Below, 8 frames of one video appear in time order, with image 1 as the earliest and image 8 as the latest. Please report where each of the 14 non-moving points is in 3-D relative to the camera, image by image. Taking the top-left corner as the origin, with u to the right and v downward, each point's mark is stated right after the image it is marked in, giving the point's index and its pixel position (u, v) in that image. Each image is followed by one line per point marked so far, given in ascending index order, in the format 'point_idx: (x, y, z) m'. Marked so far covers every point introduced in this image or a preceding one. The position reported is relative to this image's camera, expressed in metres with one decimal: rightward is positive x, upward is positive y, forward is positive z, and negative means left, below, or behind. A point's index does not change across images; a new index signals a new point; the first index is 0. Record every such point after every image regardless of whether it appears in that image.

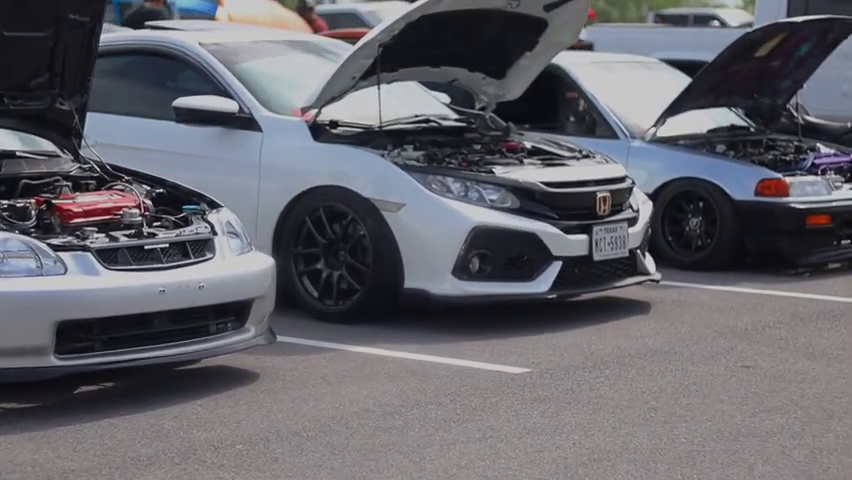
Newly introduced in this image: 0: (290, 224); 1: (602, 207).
0: (-0.6, +0.1, +8.5) m
1: (+0.8, +0.1, +8.5) m
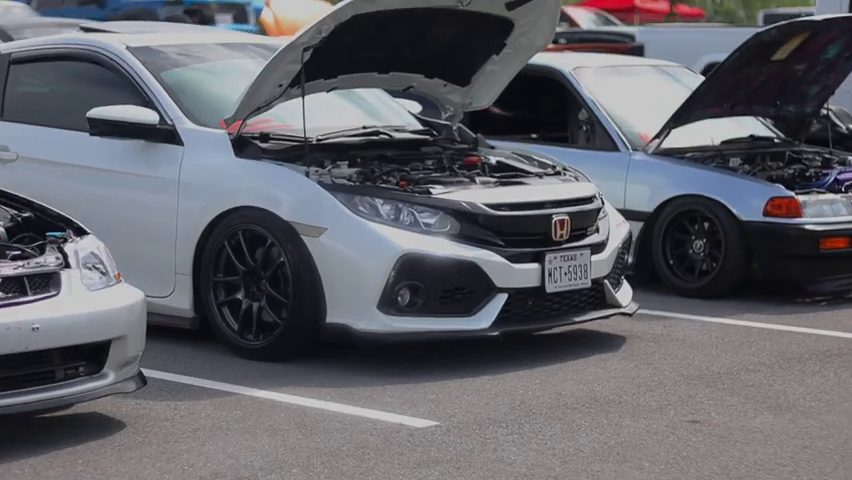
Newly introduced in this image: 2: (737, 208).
0: (-0.8, 0.0, +7.6) m
1: (+0.5, 0.0, +7.5) m
2: (+1.4, +0.2, +9.1) m
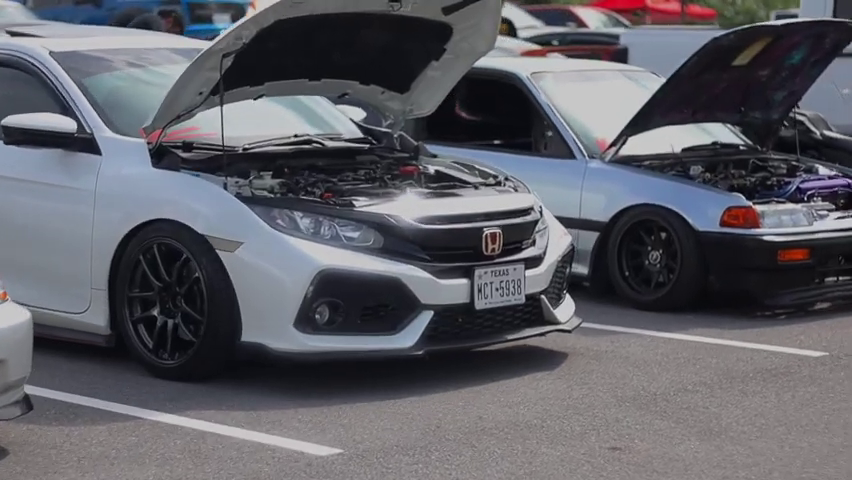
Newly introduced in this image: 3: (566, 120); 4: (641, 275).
0: (-1.1, -0.1, +7.3) m
1: (+0.2, 0.0, +7.2) m
2: (+1.2, +0.1, +8.8) m
3: (+0.7, +0.6, +9.5) m
4: (+1.0, -0.2, +9.0) m
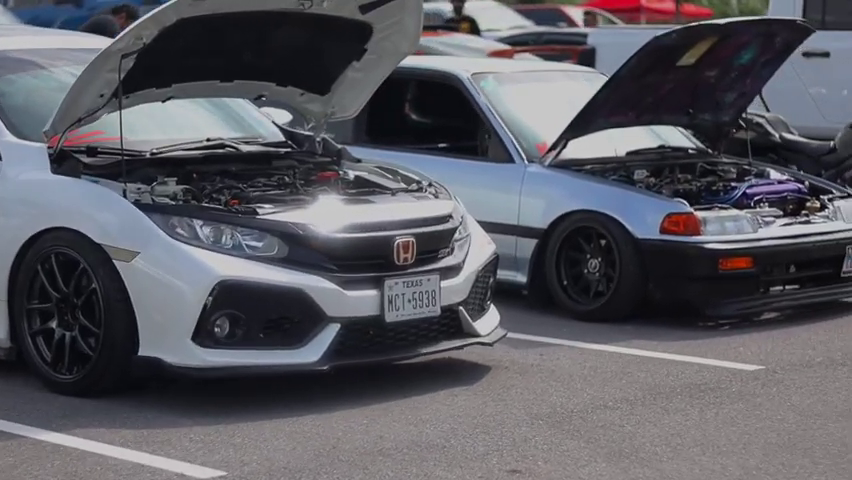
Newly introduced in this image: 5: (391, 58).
0: (-1.4, -0.1, +7.0) m
1: (-0.1, -0.1, +6.9) m
2: (+0.9, +0.1, +8.5) m
3: (+0.4, +0.5, +9.1) m
4: (+0.7, -0.2, +8.7) m
5: (-0.1, +0.7, +7.7) m
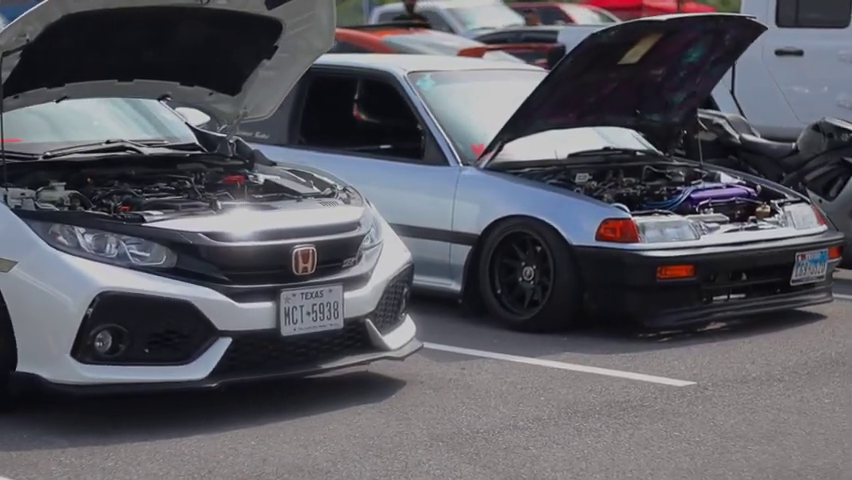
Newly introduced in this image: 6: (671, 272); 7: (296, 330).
0: (-1.8, -0.1, +6.6) m
1: (-0.4, -0.1, +6.5) m
2: (+0.6, 0.0, +8.1) m
3: (+0.1, +0.5, +8.7) m
4: (+0.4, -0.2, +8.3) m
5: (-0.5, +0.7, +7.3) m
6: (+1.0, -0.1, +7.9) m
7: (-0.4, -0.3, +6.4) m
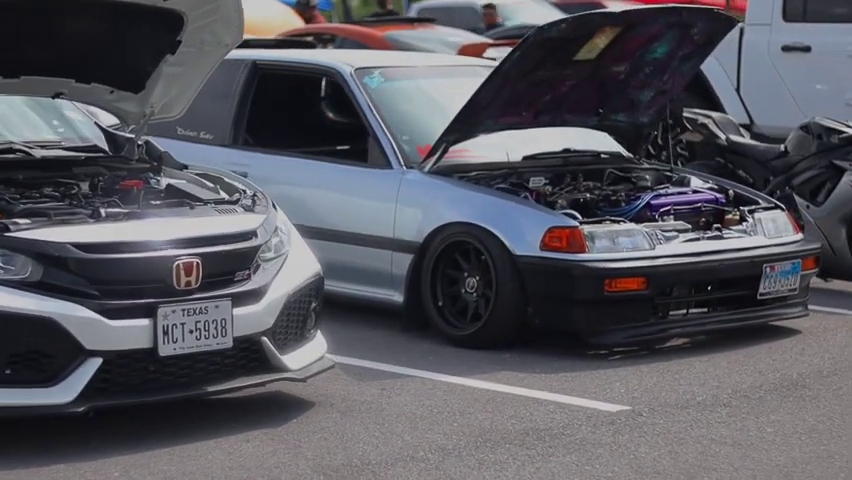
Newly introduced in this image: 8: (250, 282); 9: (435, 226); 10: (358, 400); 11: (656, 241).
0: (-2.1, -0.2, +6.1) m
1: (-0.7, -0.1, +5.9) m
2: (+0.3, 0.0, +7.5) m
3: (-0.2, +0.5, +8.2) m
4: (+0.1, -0.3, +7.7) m
5: (-0.7, +0.7, +6.8) m
6: (+0.7, -0.2, +7.3) m
7: (-0.7, -0.3, +5.9) m
8: (-0.5, -0.1, +6.1) m
9: (0.0, +0.1, +7.7) m
10: (-0.2, -0.5, +6.6) m
11: (+0.9, 0.0, +7.6) m
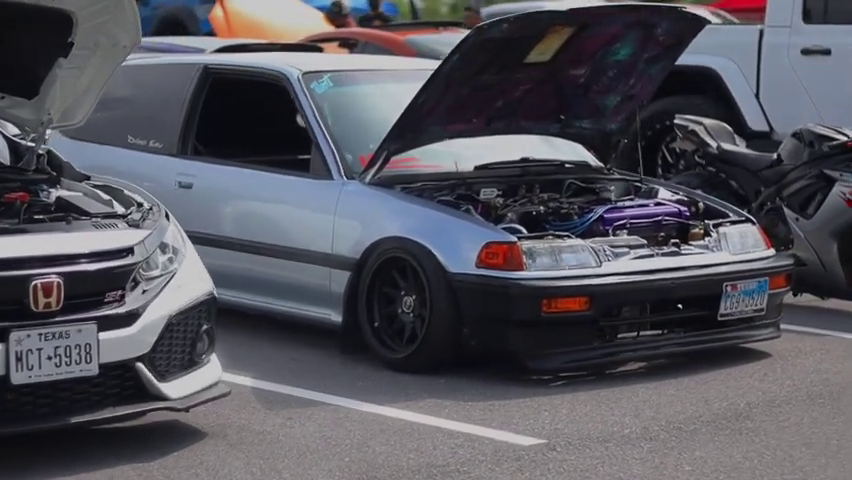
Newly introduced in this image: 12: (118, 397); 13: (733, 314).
0: (-2.4, -0.2, +5.8) m
1: (-1.1, -0.2, +5.5) m
2: (+0.1, -0.1, +7.0) m
3: (-0.4, +0.4, +7.7) m
4: (-0.1, -0.3, +7.2) m
5: (-1.0, +0.6, +6.3) m
6: (+0.5, -0.2, +6.8) m
7: (-1.1, -0.4, +5.4) m
8: (-0.9, -0.2, +5.7) m
9: (-0.2, 0.0, +7.3) m
10: (-0.5, -0.6, +6.1) m
11: (+0.6, -0.1, +7.0) m
12: (-0.9, -0.5, +5.7) m
13: (+1.1, -0.3, +7.3) m
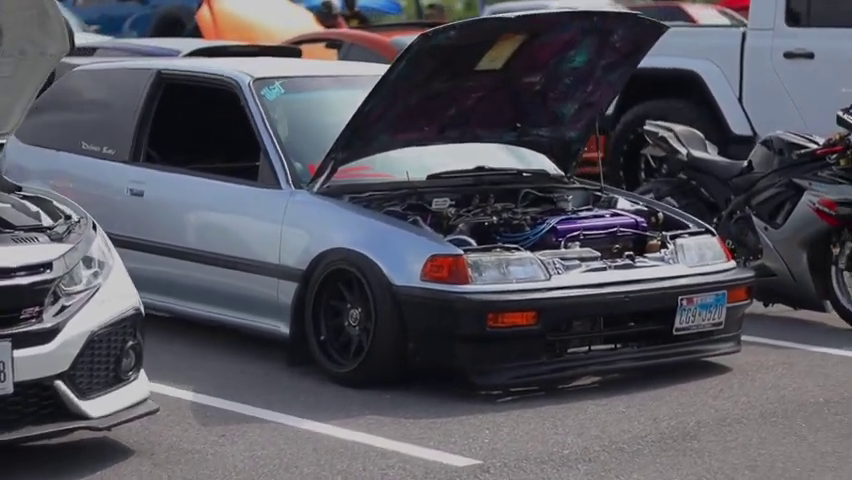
0: (-2.6, -0.3, +5.6) m
1: (-1.3, -0.2, +5.3) m
2: (-0.1, -0.1, +6.8) m
3: (-0.5, +0.4, +7.5) m
4: (-0.3, -0.4, +7.1) m
5: (-1.2, +0.6, +6.2) m
6: (+0.3, -0.3, +6.6) m
7: (-1.3, -0.4, +5.3) m
8: (-1.1, -0.2, +5.5) m
9: (-0.4, 0.0, +7.1) m
10: (-0.7, -0.6, +6.0) m
11: (+0.4, -0.1, +6.8) m
12: (-1.1, -0.5, +5.5) m
13: (+1.0, -0.3, +7.1) m
